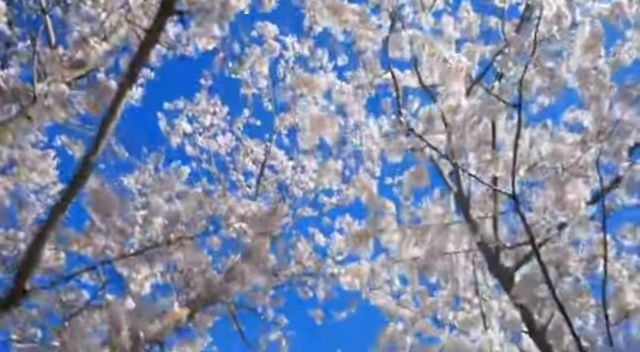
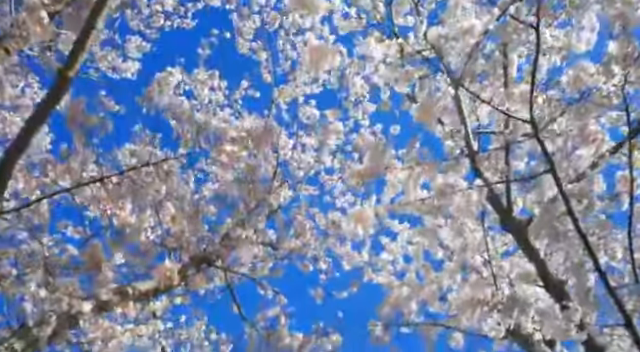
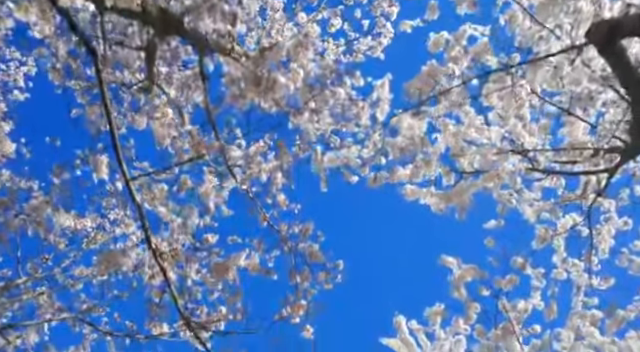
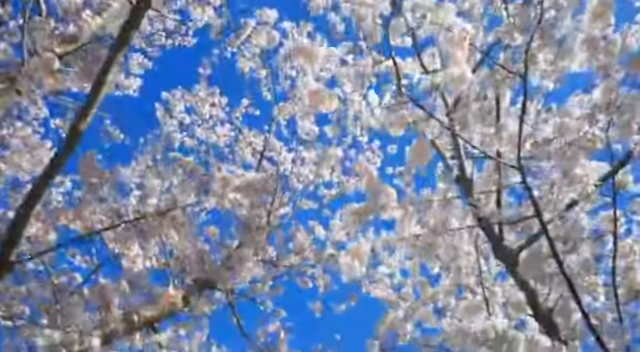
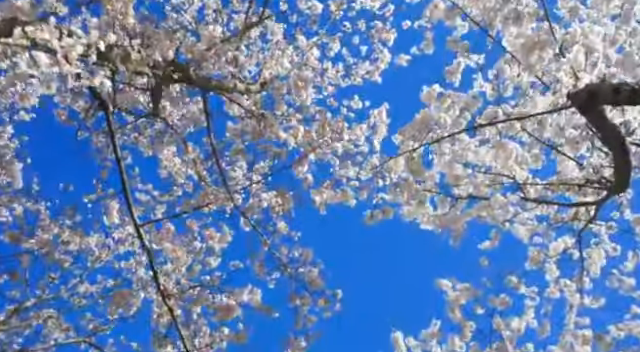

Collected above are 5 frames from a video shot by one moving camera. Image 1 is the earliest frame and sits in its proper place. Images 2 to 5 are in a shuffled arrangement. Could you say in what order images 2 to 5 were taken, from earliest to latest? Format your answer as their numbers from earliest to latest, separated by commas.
4, 2, 5, 3
